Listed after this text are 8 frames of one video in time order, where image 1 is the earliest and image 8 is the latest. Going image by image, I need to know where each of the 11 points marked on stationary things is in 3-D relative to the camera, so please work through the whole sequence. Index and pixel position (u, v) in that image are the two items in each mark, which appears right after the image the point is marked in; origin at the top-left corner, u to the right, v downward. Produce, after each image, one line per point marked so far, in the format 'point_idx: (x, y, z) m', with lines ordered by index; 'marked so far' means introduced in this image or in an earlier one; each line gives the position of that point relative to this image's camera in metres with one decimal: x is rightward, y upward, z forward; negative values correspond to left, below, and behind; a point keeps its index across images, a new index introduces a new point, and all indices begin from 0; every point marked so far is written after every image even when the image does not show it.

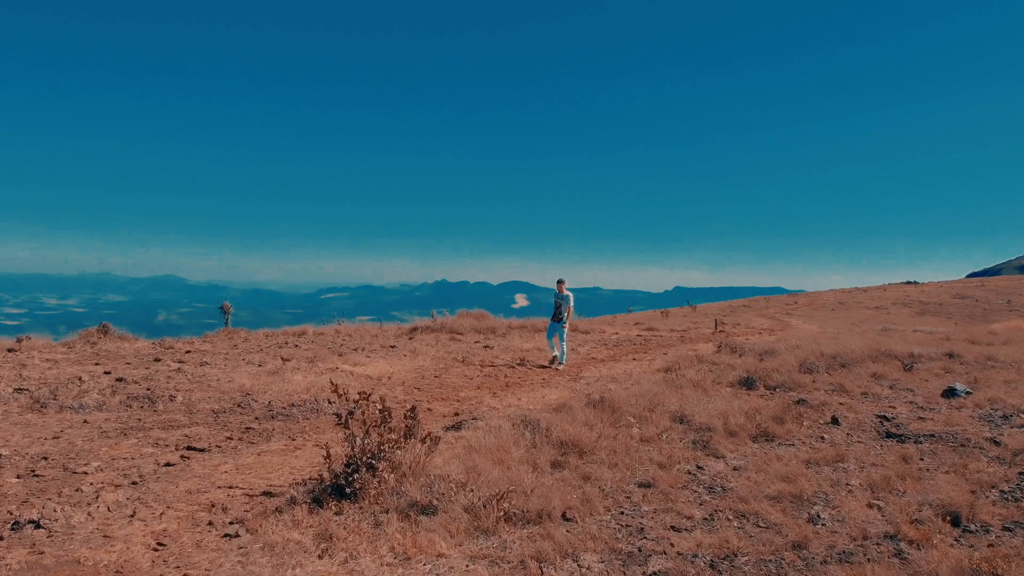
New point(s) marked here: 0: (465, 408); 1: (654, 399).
0: (-1.0, -2.4, +9.9) m
1: (+2.9, -2.3, +10.2) m
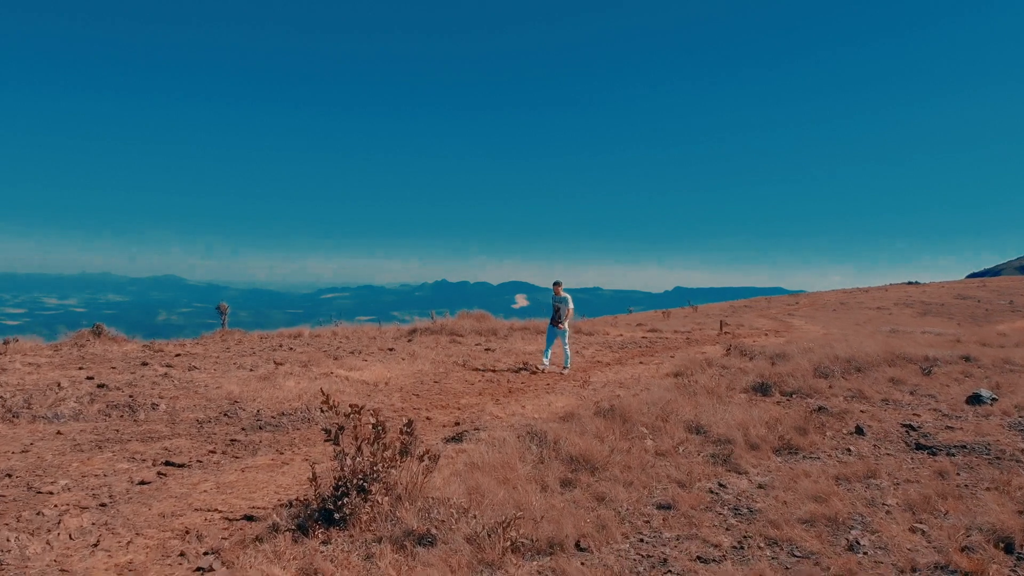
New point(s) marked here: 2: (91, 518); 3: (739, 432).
0: (-0.9, -2.4, +9.3) m
1: (+3.0, -2.3, +9.6) m
2: (-4.7, -2.6, +5.5) m
3: (+3.8, -2.4, +8.2) m
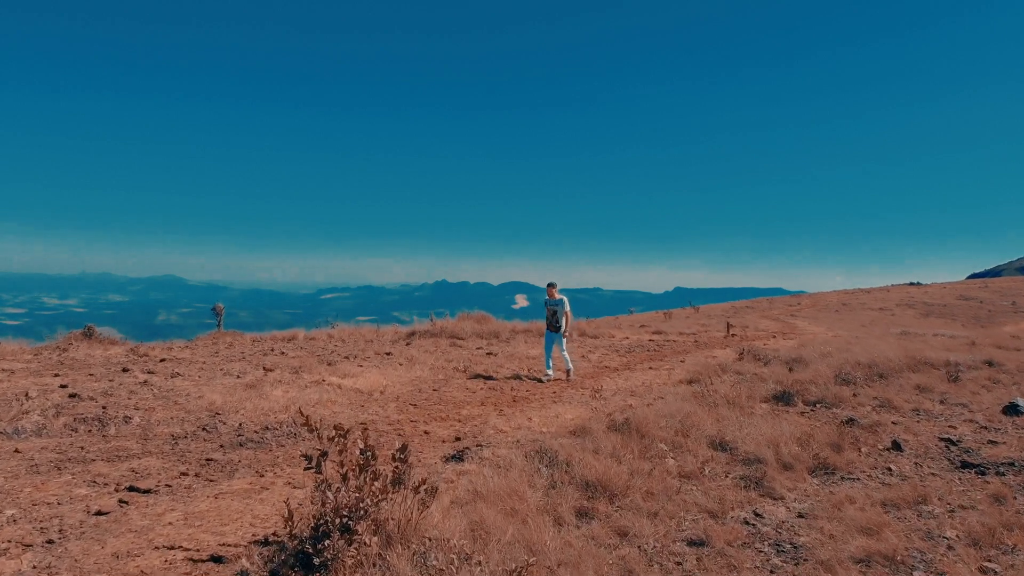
0: (-0.8, -2.5, +8.5) m
1: (+3.1, -2.3, +8.8) m
2: (-4.6, -2.6, +4.8) m
3: (+3.9, -2.5, +7.5) m
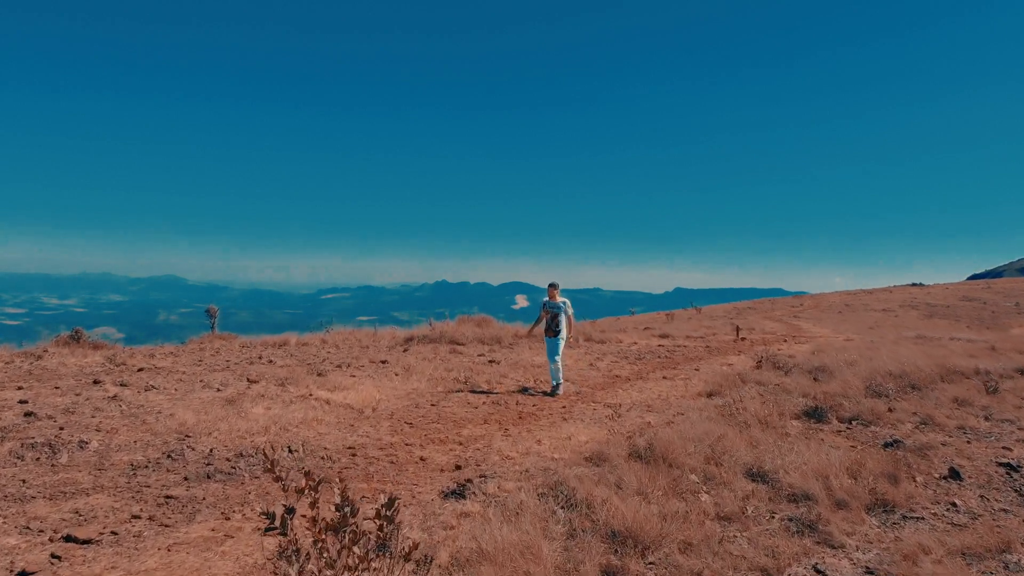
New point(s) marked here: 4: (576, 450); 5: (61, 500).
0: (-0.7, -2.6, +7.5) m
1: (+3.2, -2.5, +7.8) m
2: (-4.5, -2.7, +3.8) m
3: (+4.0, -2.6, +6.5) m
4: (+1.0, -2.5, +7.7) m
5: (-5.5, -2.6, +6.0) m
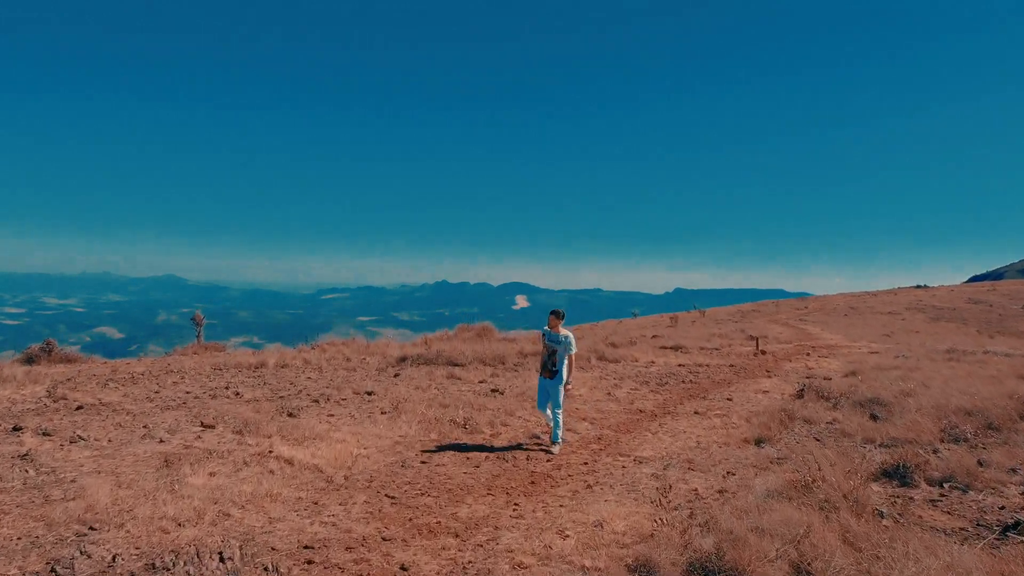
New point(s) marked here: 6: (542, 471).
0: (-0.5, -3.1, +5.5) m
1: (+3.4, -3.0, +5.8) m
2: (-4.3, -3.2, +1.8) m
3: (+4.2, -3.1, +4.5) m
4: (+1.2, -3.1, +5.7) m
5: (-5.3, -3.1, +4.0) m
6: (+0.5, -3.0, +8.2) m
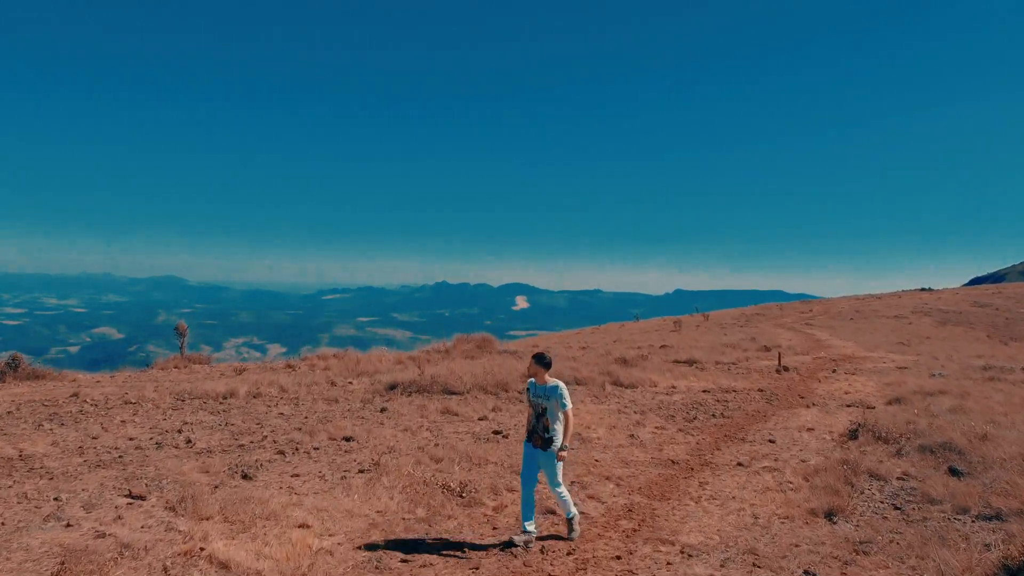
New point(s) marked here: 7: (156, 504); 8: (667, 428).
0: (-0.4, -3.6, +3.5) m
1: (+3.5, -3.5, +3.8) m
2: (-4.2, -3.7, -0.2) m
3: (+4.3, -3.6, +2.5) m
4: (+1.3, -3.6, +3.7) m
5: (-5.2, -3.6, +2.0) m
6: (+0.6, -3.5, +6.1) m
7: (-5.4, -3.2, +7.5) m
8: (+3.9, -3.6, +12.5) m
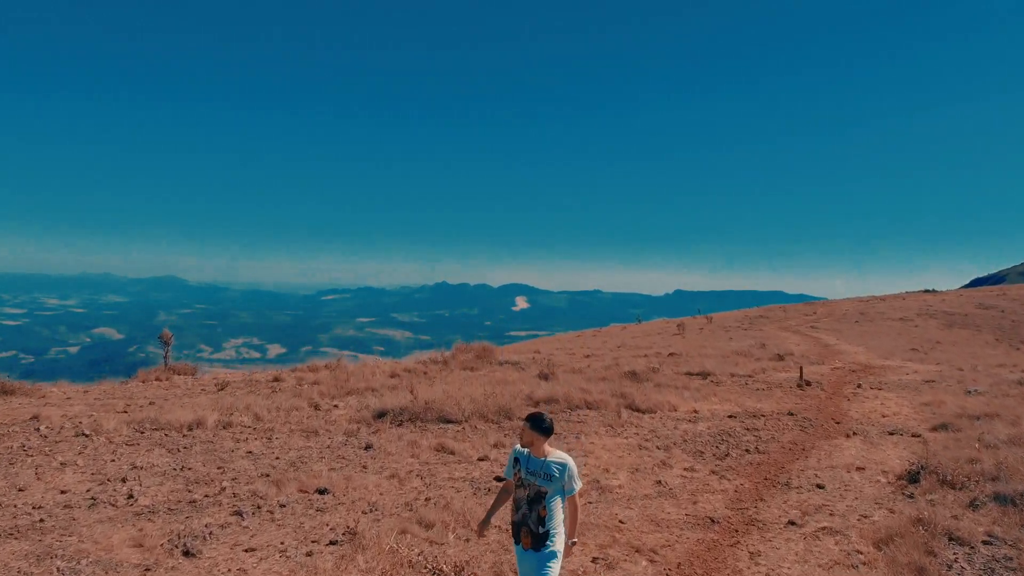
0: (-0.2, -4.0, +1.8) m
1: (+3.6, -3.9, +2.1) m
2: (-4.1, -4.1, -1.9) m
3: (+4.4, -4.0, +0.8) m
4: (+1.4, -4.0, +2.1) m
5: (-5.1, -4.0, +0.3) m
6: (+0.8, -4.0, +4.5) m
7: (-5.3, -3.6, +5.8) m
8: (+4.0, -4.0, +10.8) m
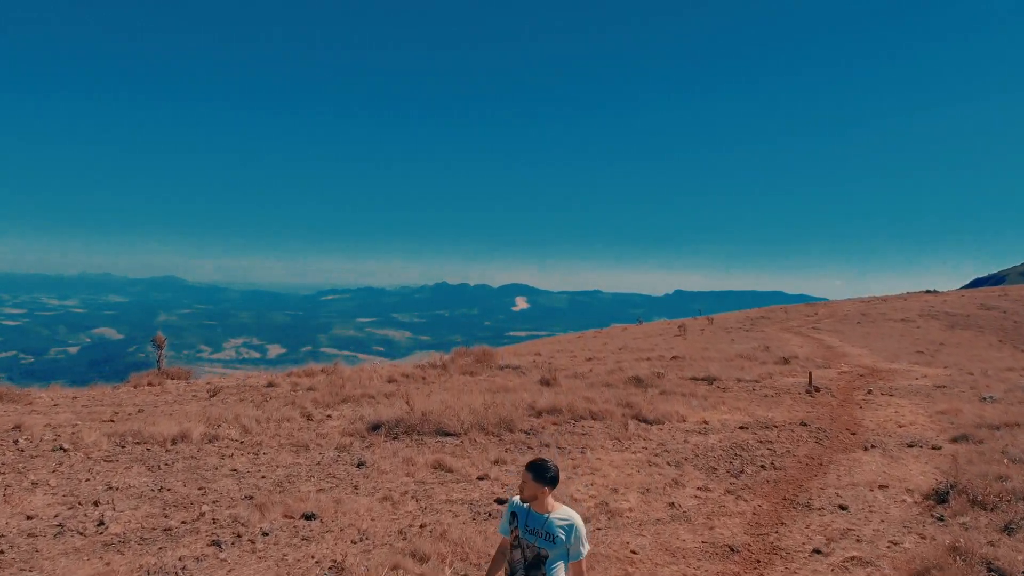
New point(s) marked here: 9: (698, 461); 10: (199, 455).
0: (-0.2, -4.2, +1.2) m
1: (+3.7, -4.1, +1.5) m
2: (-4.1, -4.3, -2.6) m
3: (+4.5, -4.2, +0.1) m
4: (+1.5, -4.1, +1.4) m
5: (-5.0, -4.1, -0.3) m
6: (+0.8, -4.1, +3.8) m
7: (-5.2, -3.8, +5.1) m
8: (+4.1, -4.1, +10.1) m
9: (+4.4, -4.1, +11.5) m
10: (-7.0, -3.7, +11.1) m
